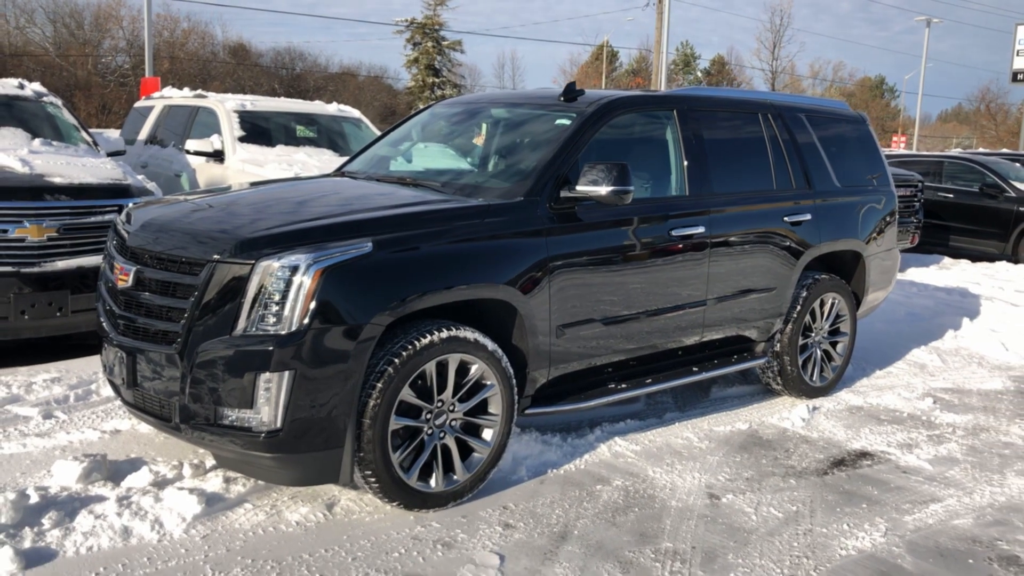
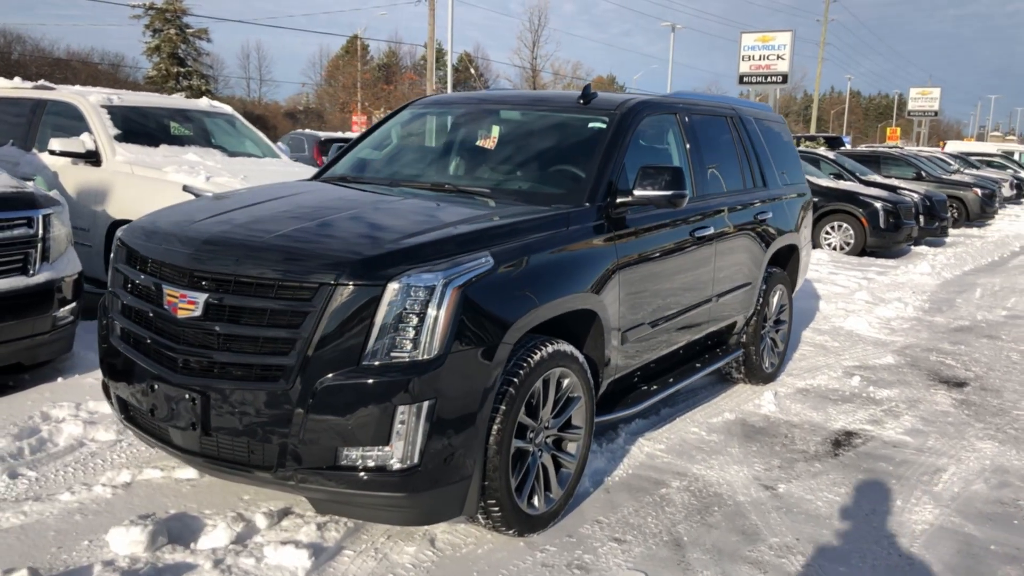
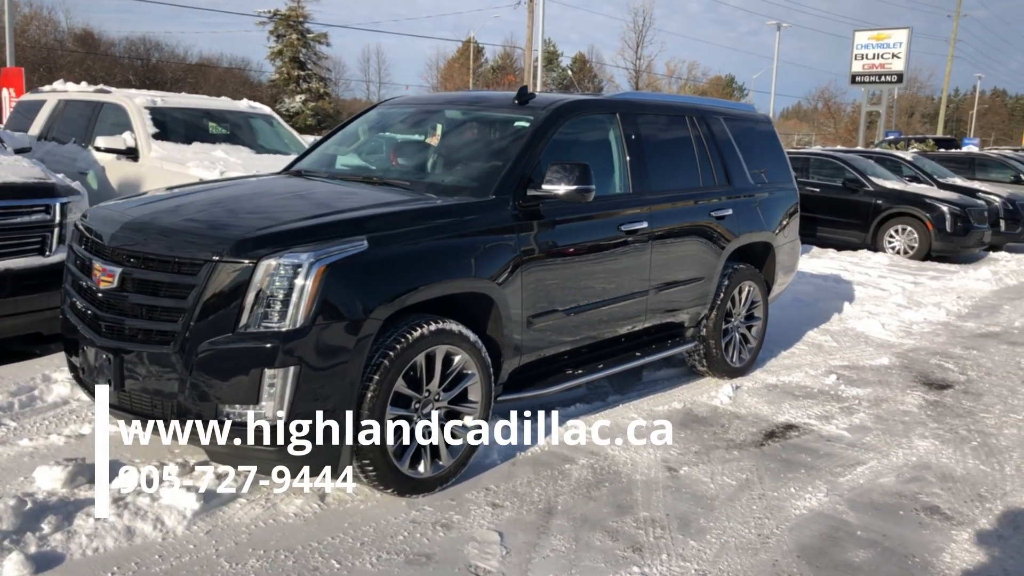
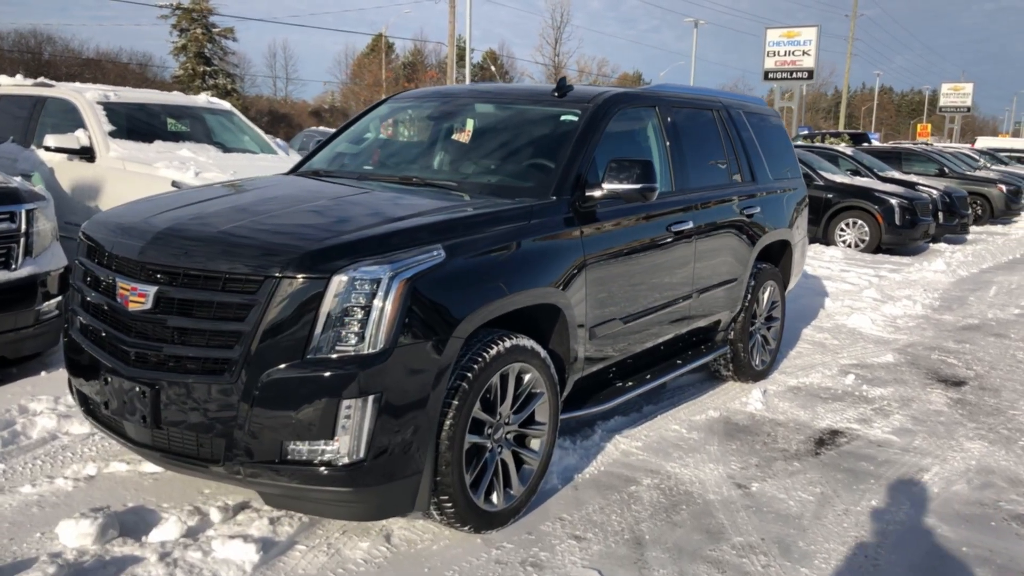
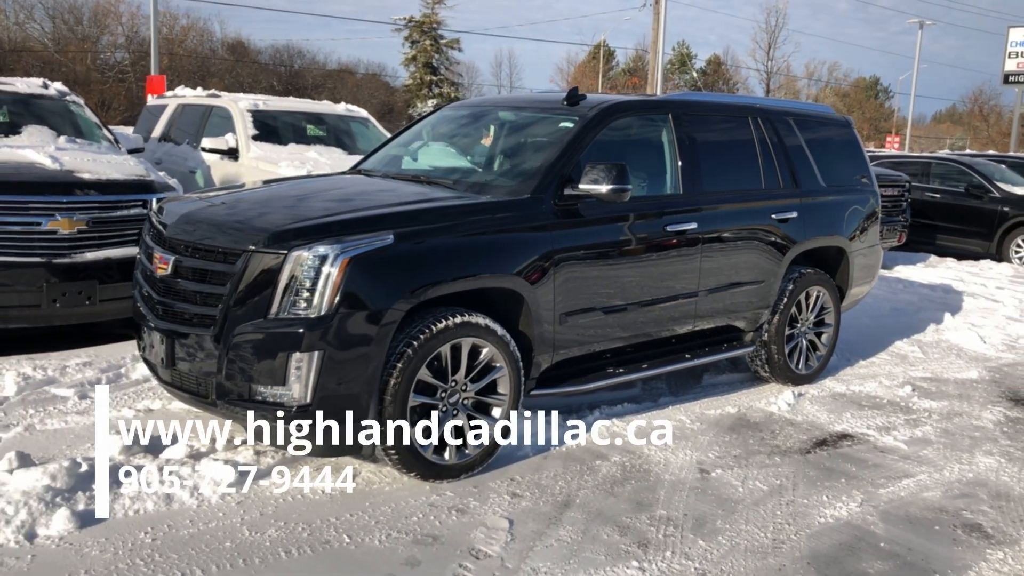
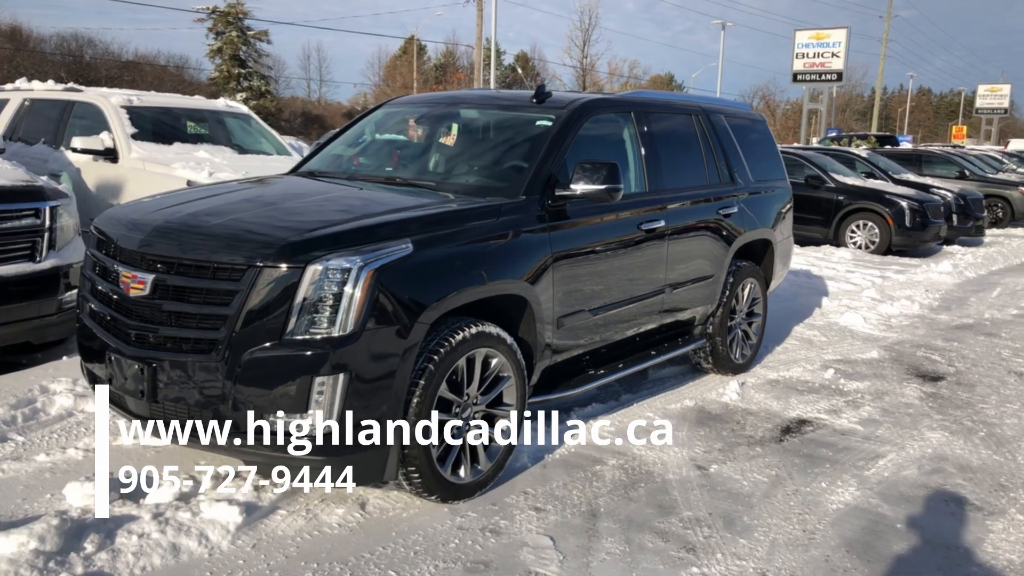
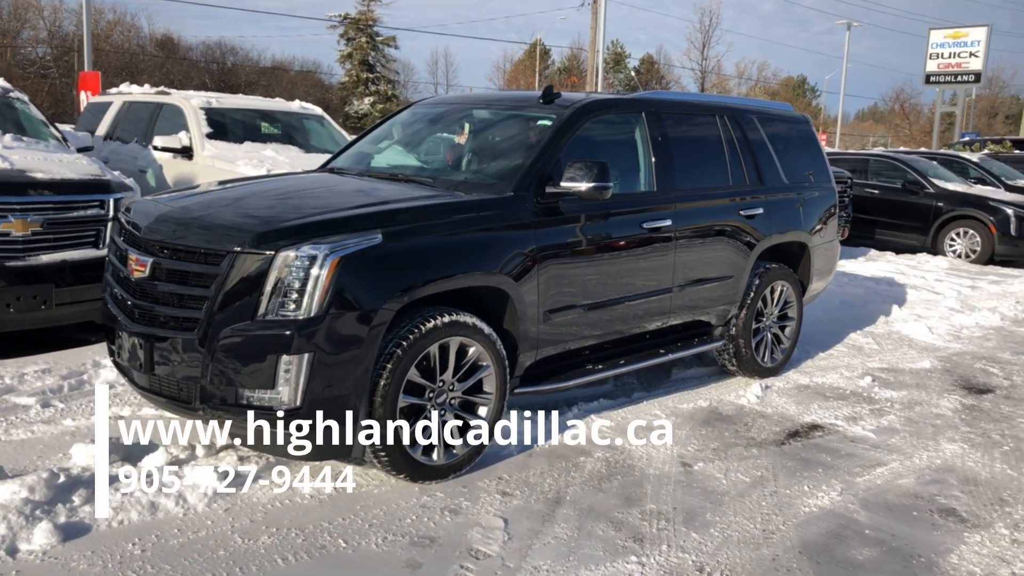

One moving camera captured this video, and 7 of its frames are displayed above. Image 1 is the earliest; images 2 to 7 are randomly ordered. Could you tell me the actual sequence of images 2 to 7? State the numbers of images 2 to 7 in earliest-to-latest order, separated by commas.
5, 7, 3, 6, 4, 2
